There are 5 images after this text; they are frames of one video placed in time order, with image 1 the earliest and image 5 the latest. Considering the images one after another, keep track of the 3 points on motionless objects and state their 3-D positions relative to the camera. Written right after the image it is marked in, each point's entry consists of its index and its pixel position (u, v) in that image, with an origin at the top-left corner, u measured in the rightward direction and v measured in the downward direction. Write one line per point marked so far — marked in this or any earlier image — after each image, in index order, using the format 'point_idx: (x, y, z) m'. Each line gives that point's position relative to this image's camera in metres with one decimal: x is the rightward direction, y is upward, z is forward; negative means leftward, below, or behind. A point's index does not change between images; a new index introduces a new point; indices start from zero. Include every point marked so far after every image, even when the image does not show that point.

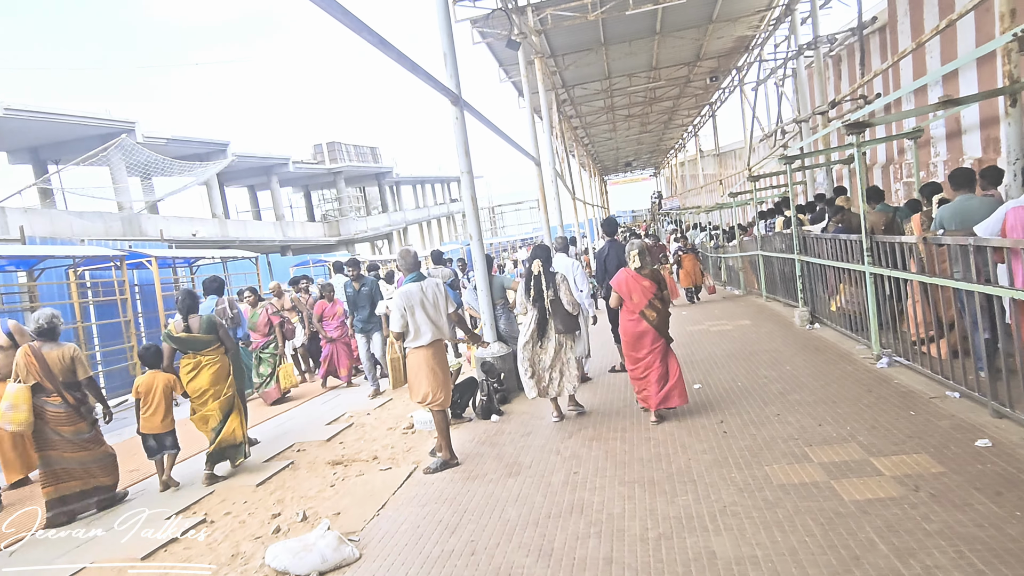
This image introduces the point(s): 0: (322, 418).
0: (-1.8, -1.2, +6.4) m
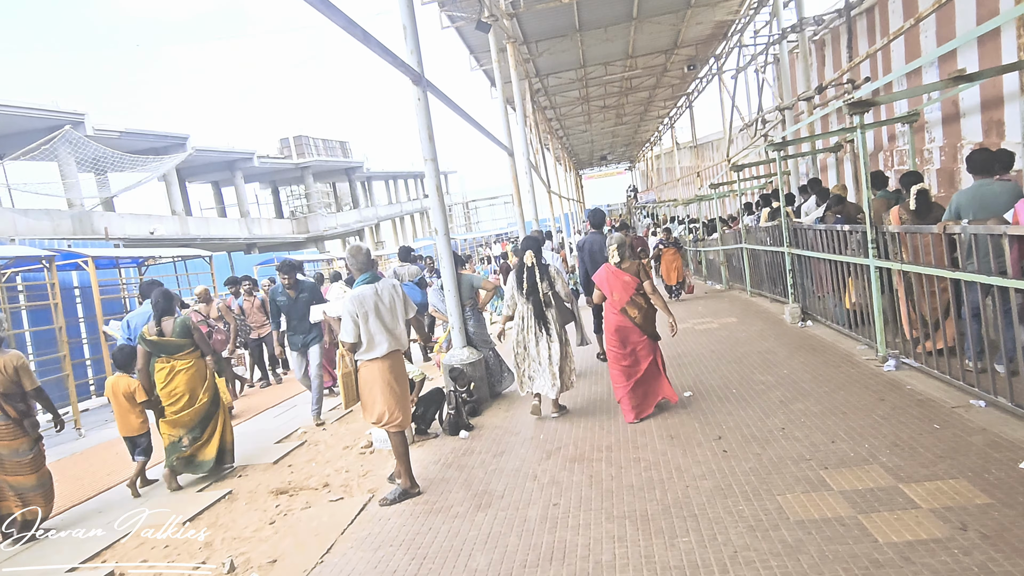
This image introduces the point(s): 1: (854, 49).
0: (-2.0, -1.2, +5.8) m
1: (+4.8, +3.4, +9.9) m
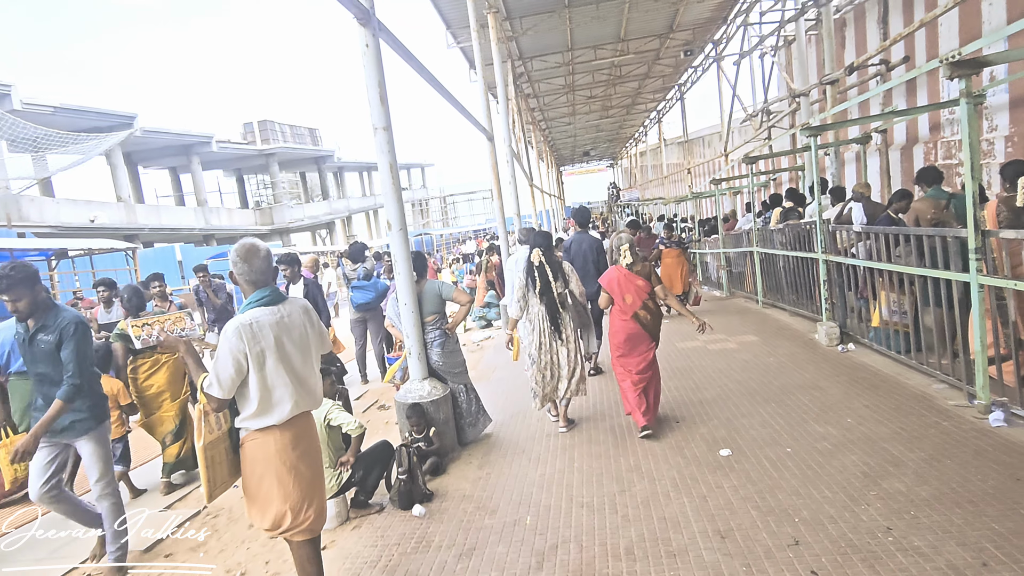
0: (-2.2, -1.3, +4.3) m
1: (+4.6, +3.2, +8.6) m
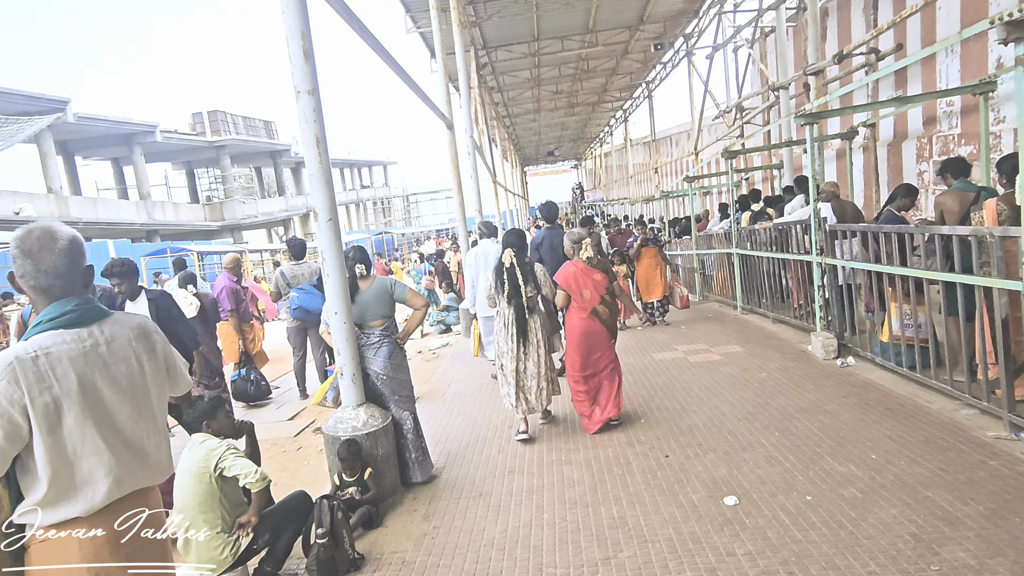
0: (-2.4, -1.3, +3.4) m
1: (+4.2, +3.2, +8.1) m
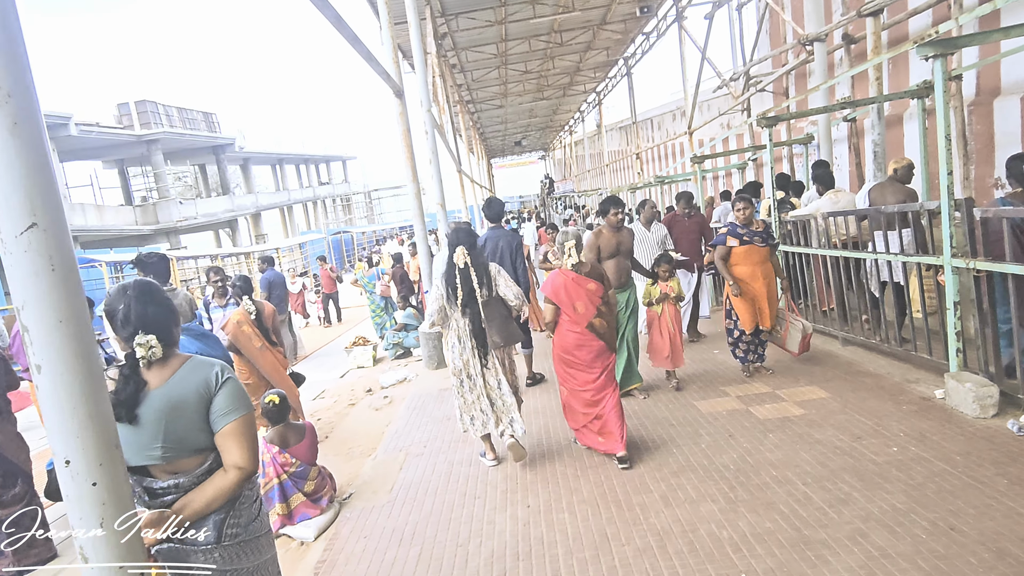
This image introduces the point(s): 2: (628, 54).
0: (-2.3, -1.6, +1.3) m
1: (+3.9, +3.2, +6.2) m
2: (+3.0, +5.9, +17.7) m
